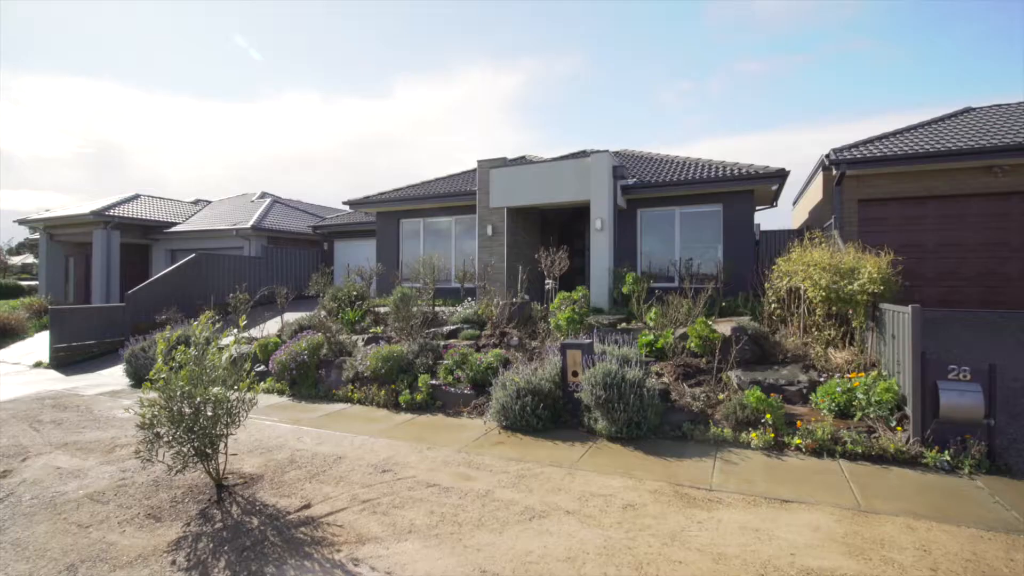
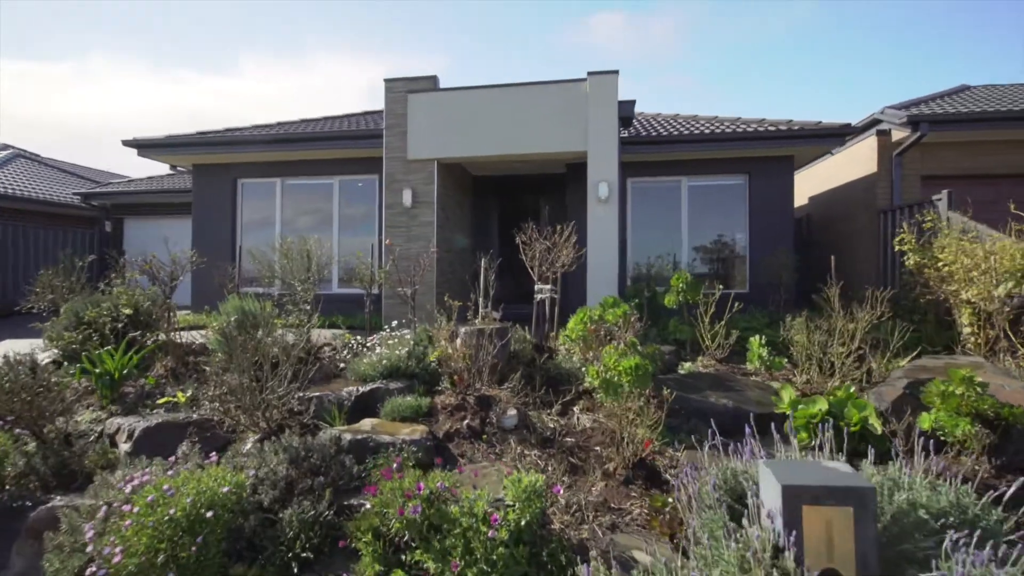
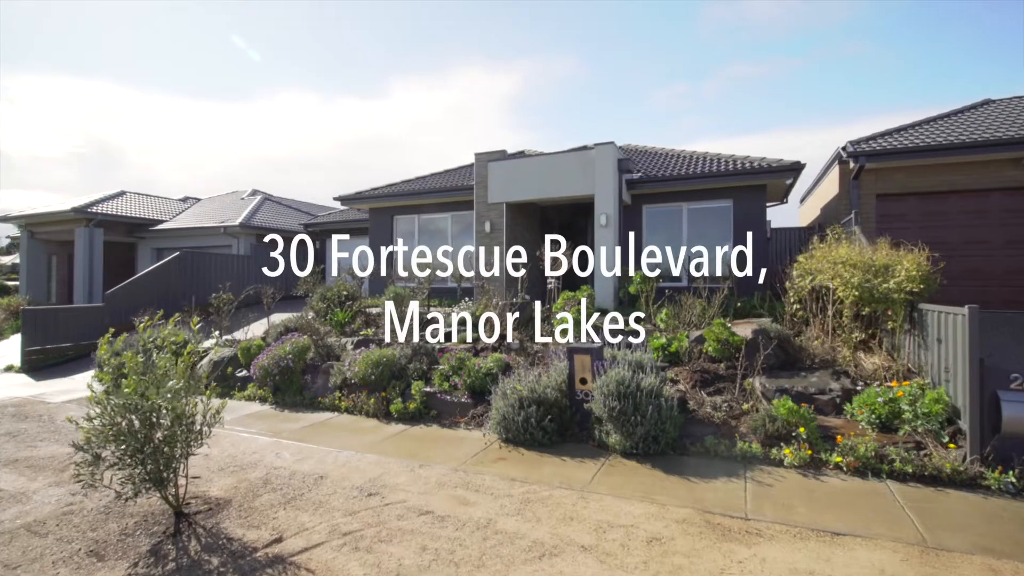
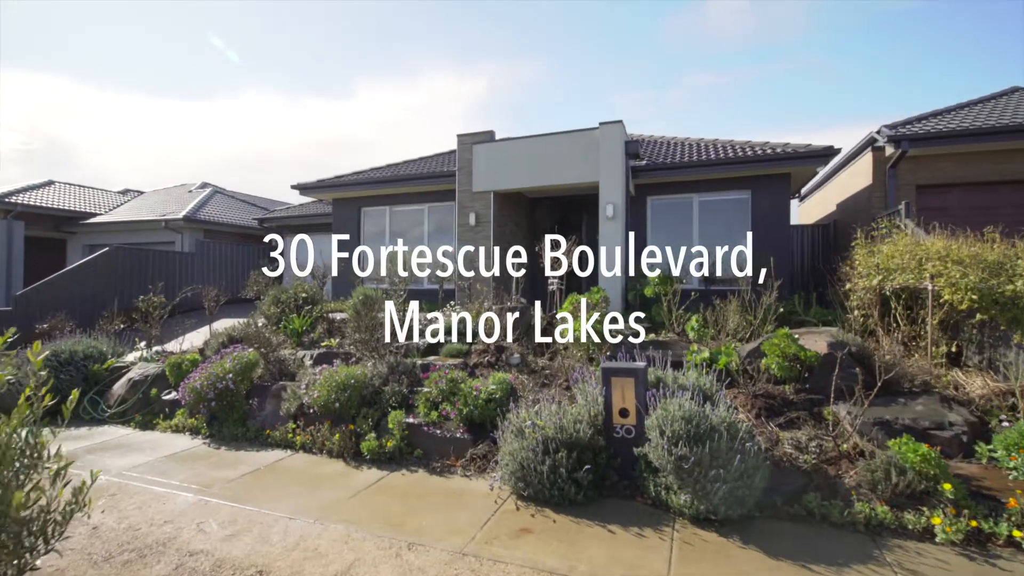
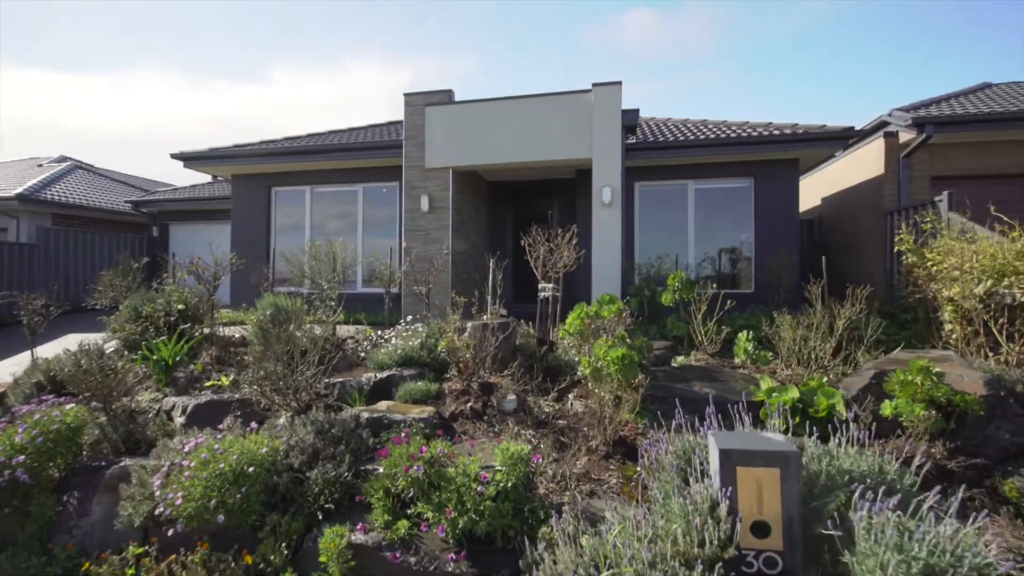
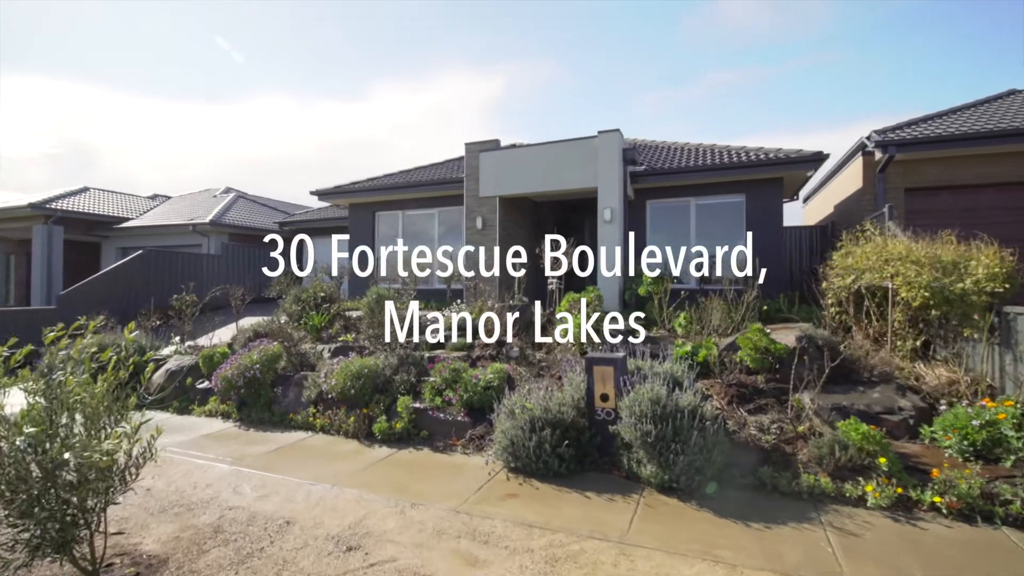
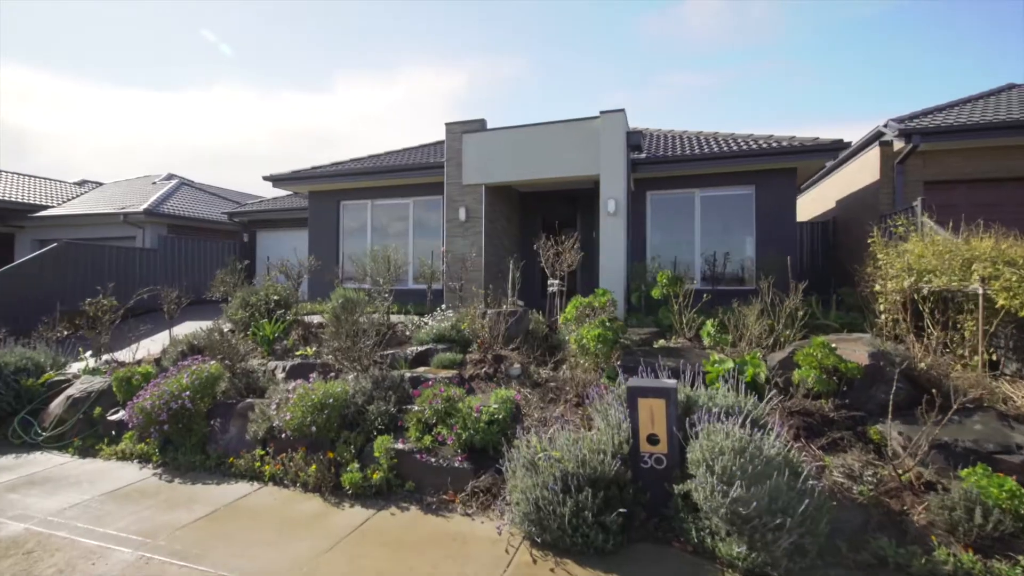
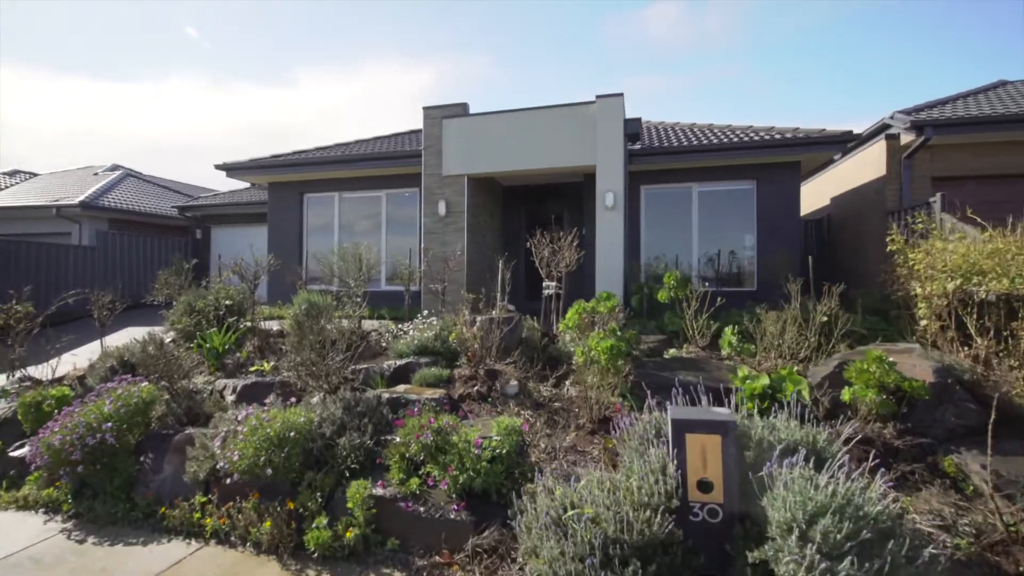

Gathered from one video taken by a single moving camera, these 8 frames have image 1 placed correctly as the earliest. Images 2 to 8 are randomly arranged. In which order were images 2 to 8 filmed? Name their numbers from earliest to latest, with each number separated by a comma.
3, 6, 4, 7, 8, 5, 2
